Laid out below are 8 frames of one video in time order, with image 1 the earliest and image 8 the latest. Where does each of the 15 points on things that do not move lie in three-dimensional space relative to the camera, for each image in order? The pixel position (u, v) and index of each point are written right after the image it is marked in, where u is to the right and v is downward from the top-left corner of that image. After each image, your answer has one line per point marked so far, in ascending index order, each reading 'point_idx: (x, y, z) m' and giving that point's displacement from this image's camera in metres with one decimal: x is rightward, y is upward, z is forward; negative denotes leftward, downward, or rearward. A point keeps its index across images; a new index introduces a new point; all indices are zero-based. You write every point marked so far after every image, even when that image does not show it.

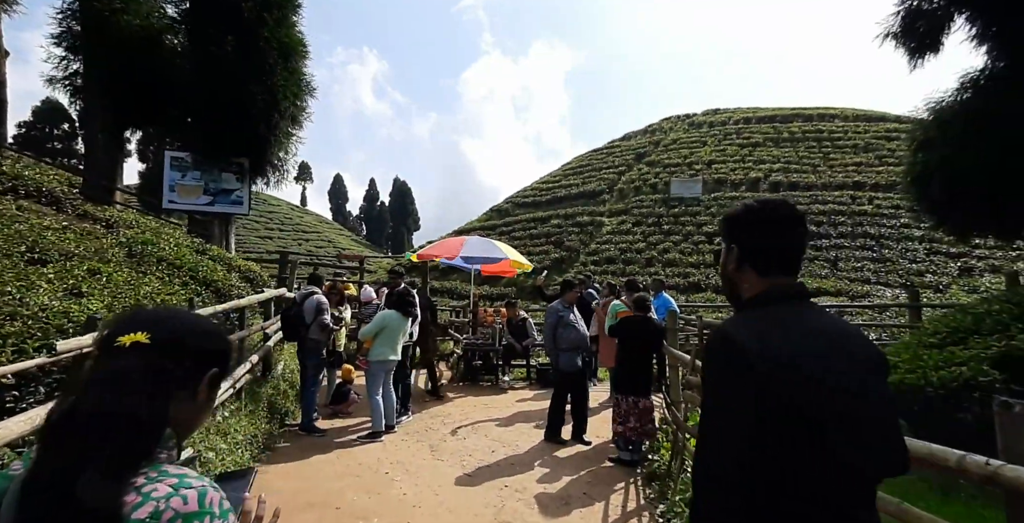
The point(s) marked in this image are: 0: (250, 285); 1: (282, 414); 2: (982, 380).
0: (-4.3, -0.4, +7.8) m
1: (-2.3, -1.5, +4.8) m
2: (+3.5, -0.9, +3.6) m
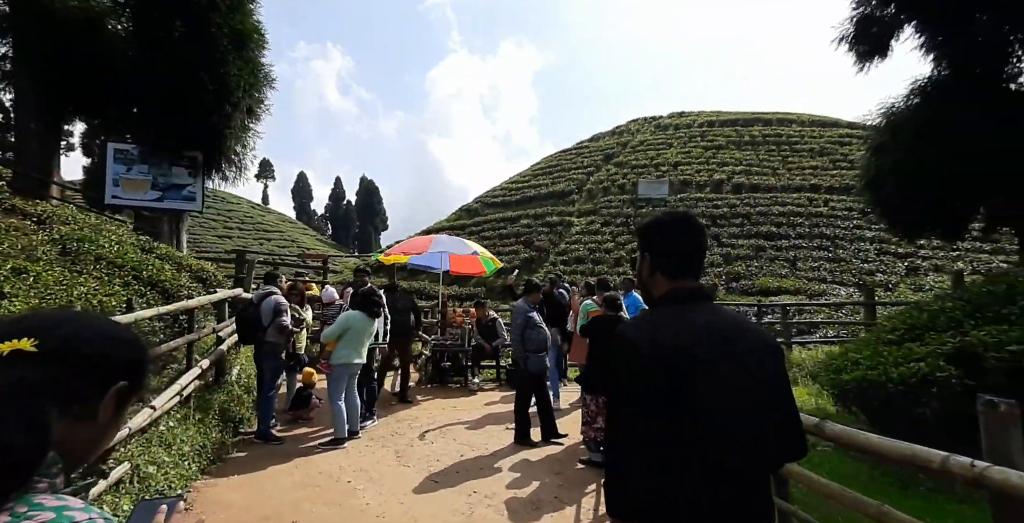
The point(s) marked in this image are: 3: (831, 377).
0: (-4.8, -0.4, +7.4) m
1: (-2.6, -1.5, +4.6) m
2: (+3.3, -0.9, +3.7) m
3: (+3.1, -1.1, +4.6) m
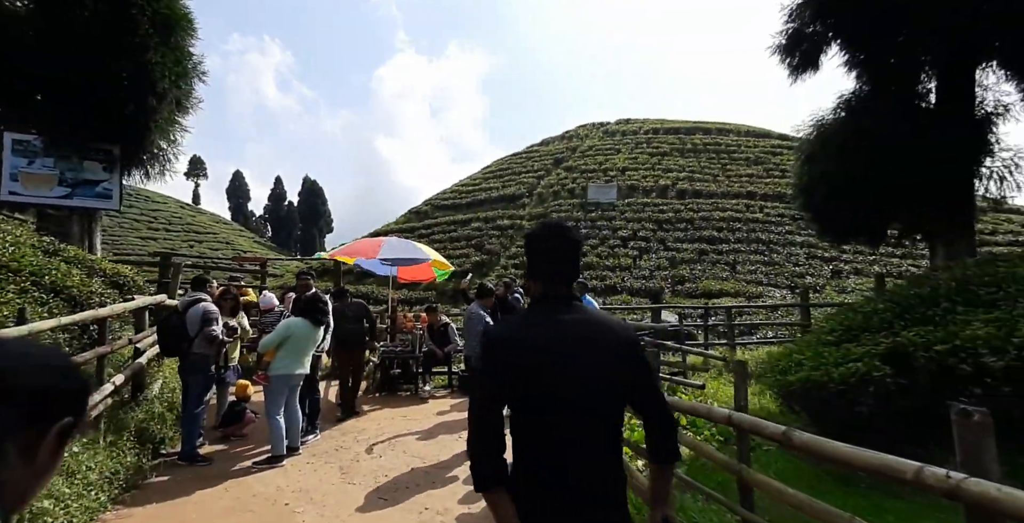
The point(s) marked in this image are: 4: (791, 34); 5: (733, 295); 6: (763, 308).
0: (-5.5, -0.4, +6.7) m
1: (-3.0, -1.6, +4.1) m
2: (+2.9, -0.9, +3.9) m
3: (+2.6, -1.2, +4.8) m
4: (+6.1, +5.0, +10.5) m
5: (+8.3, -1.3, +18.1) m
6: (+5.9, -1.1, +11.2) m
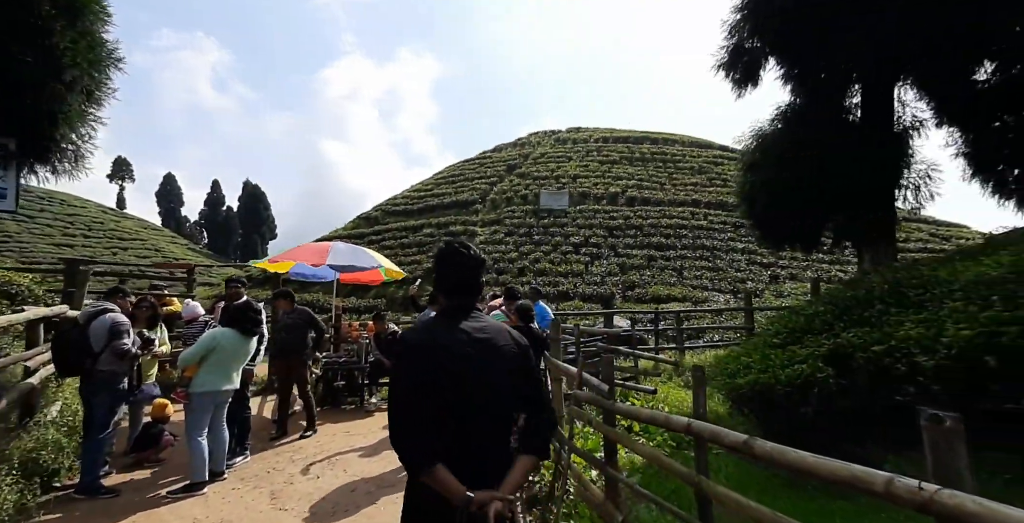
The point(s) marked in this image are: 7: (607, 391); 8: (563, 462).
0: (-6.1, -0.5, +6.0) m
1: (-3.4, -1.6, +3.6) m
2: (+2.5, -0.9, +3.9) m
3: (+2.1, -1.2, +4.8) m
4: (+5.0, +4.9, +10.9) m
5: (+6.5, -1.5, +18.6) m
6: (+4.8, -1.2, +11.6) m
7: (+0.6, -0.8, +3.0) m
8: (+0.4, -1.6, +3.8) m
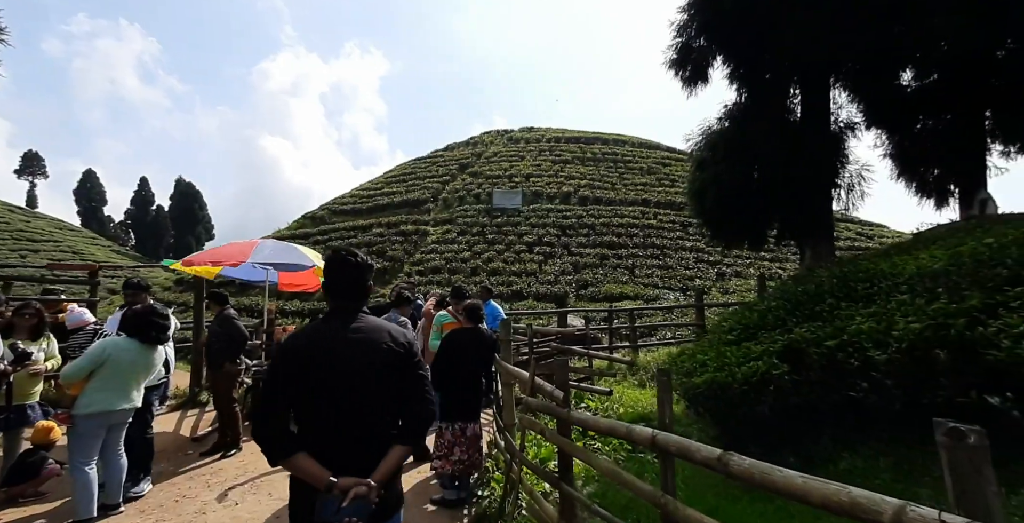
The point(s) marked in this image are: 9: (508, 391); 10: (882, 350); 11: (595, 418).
0: (-6.7, -0.5, +5.0) m
1: (-3.8, -1.6, +2.9) m
2: (+2.1, -0.9, +3.8) m
3: (+1.6, -1.2, +4.7) m
4: (+3.9, +4.9, +11.0) m
5: (+4.7, -1.4, +18.8) m
6: (+3.6, -1.2, +11.6) m
7: (+0.3, -0.8, +2.7) m
8: (0.0, -1.6, +3.5) m
9: (0.0, -1.1, +3.9) m
10: (+2.6, -0.6, +3.4) m
11: (+0.4, -0.8, +2.4) m
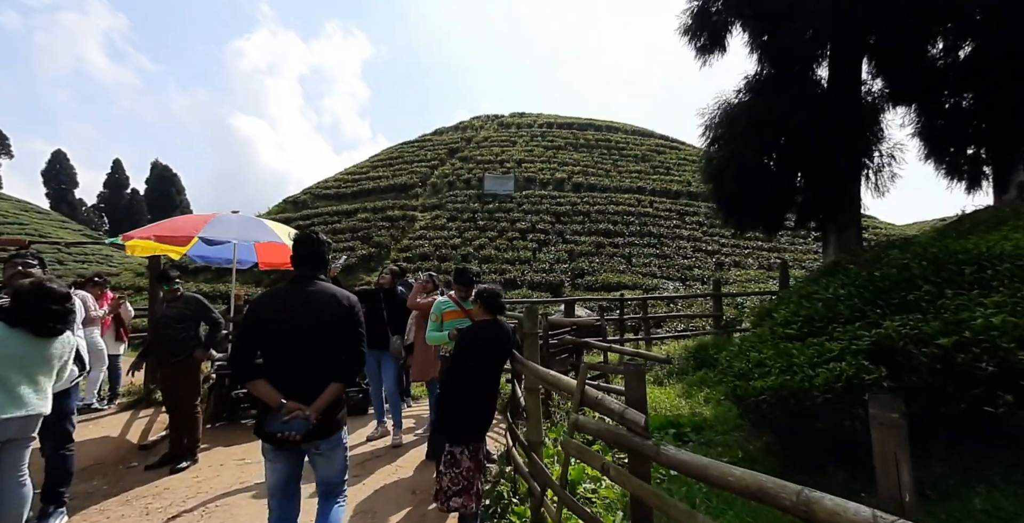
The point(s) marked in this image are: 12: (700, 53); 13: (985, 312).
0: (-6.6, -0.3, +4.0) m
1: (-3.6, -1.4, +2.0) m
2: (+2.3, -0.7, +3.0) m
3: (+1.8, -1.0, +3.9) m
4: (+3.9, +5.2, +10.1) m
5: (+4.4, -1.0, +18.1) m
6: (+3.5, -0.9, +10.9) m
7: (+0.5, -0.6, +1.9) m
8: (+0.2, -1.4, +2.7) m
9: (+0.1, -0.9, +3.0) m
10: (+2.8, -0.5, +2.6) m
11: (+0.6, -0.6, +1.5) m
12: (+4.1, +4.5, +10.5) m
13: (+2.9, -0.3, +2.9) m
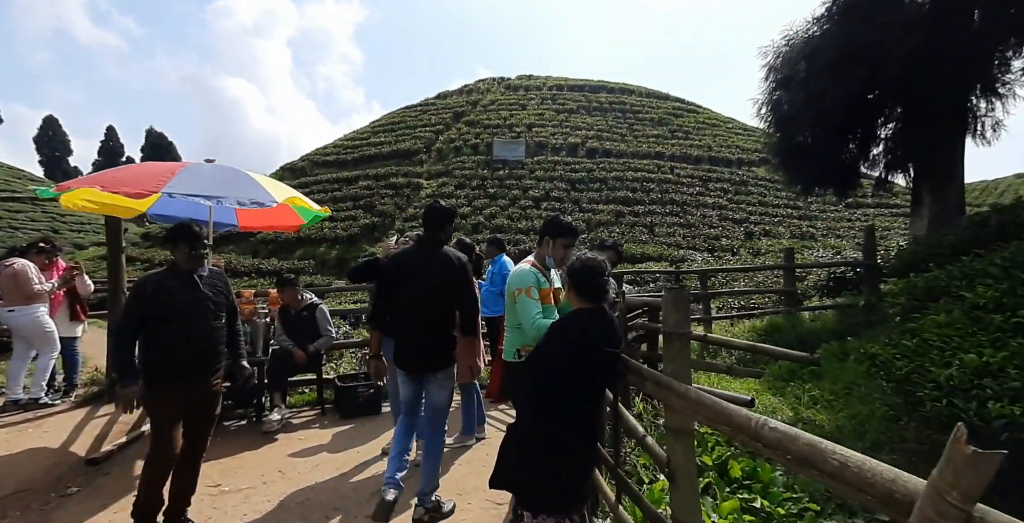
0: (-6.1, 0.0, +2.7) m
1: (-3.1, -1.3, +0.7) m
2: (+2.7, -0.5, +1.7) m
3: (+2.3, -0.7, +2.6) m
4: (+4.4, +5.8, +8.5) m
5: (+5.0, +0.1, +16.7) m
6: (+4.1, -0.2, +9.5) m
7: (+0.9, -0.5, +0.6) m
8: (+0.7, -1.2, +1.4) m
9: (+0.6, -0.7, +1.7) m
10: (+3.3, -0.3, +1.2) m
11: (+1.1, -0.5, +0.2) m
12: (+4.6, +5.2, +8.9) m
13: (+3.4, -0.1, +1.6) m
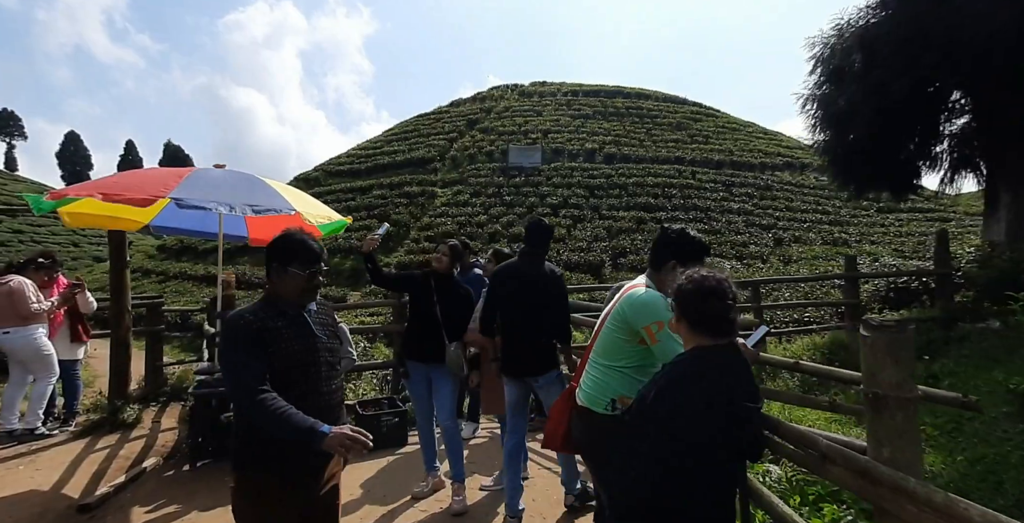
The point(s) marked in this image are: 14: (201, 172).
0: (-5.7, -0.1, +2.2) m
1: (-2.8, -1.3, +0.2) m
2: (+3.1, -0.6, +1.1) m
3: (+2.6, -0.8, +1.9) m
4: (+4.8, +5.7, +7.9) m
5: (+5.7, -0.2, +16.1) m
6: (+4.6, -0.4, +8.9) m
7: (+1.2, -0.5, 0.0) m
8: (+1.0, -1.3, +0.8) m
9: (+0.9, -0.7, +1.1) m
10: (+3.6, -0.3, +0.6) m
11: (+1.4, -0.5, -0.4) m
12: (+5.0, +5.0, +8.3) m
13: (+3.7, -0.1, +1.0) m
14: (-2.8, +0.8, +4.4) m
